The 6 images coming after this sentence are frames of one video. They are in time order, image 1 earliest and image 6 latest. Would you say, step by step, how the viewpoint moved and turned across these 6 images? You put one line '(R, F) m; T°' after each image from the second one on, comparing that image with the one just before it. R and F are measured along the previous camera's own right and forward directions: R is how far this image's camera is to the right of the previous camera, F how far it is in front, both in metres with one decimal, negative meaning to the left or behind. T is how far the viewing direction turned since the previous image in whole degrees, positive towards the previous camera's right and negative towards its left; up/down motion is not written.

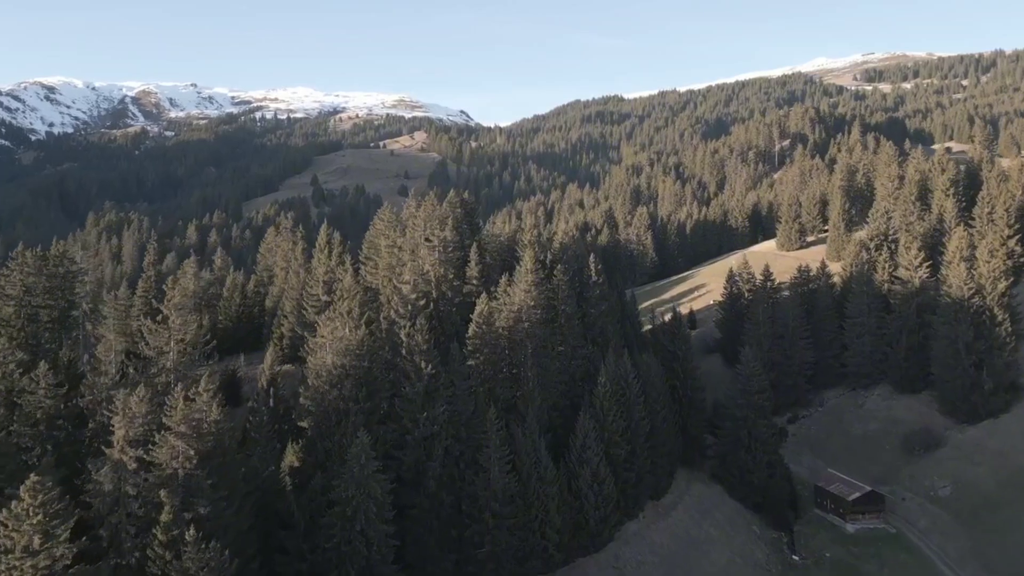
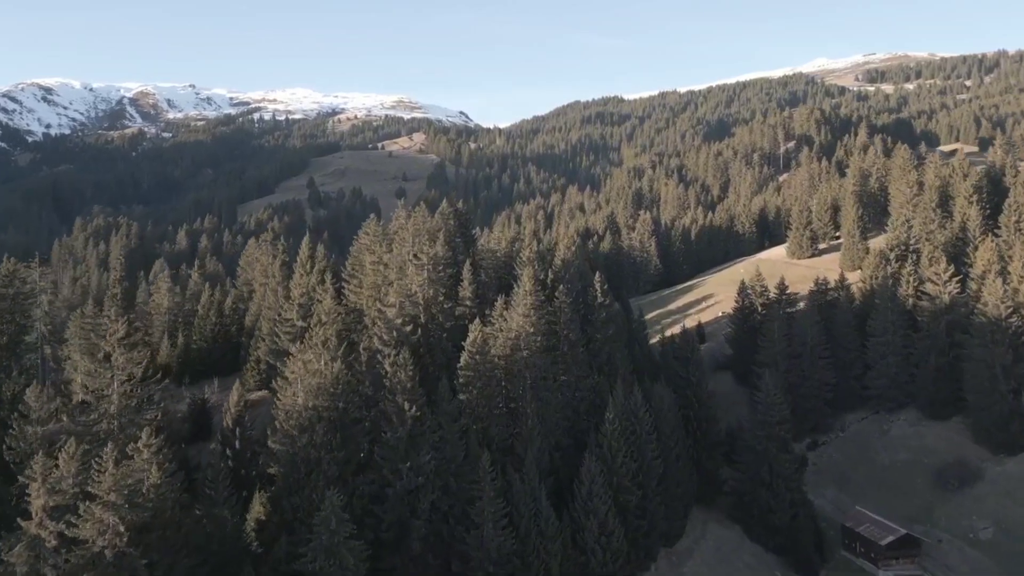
(+0.1, +4.0) m; 0°
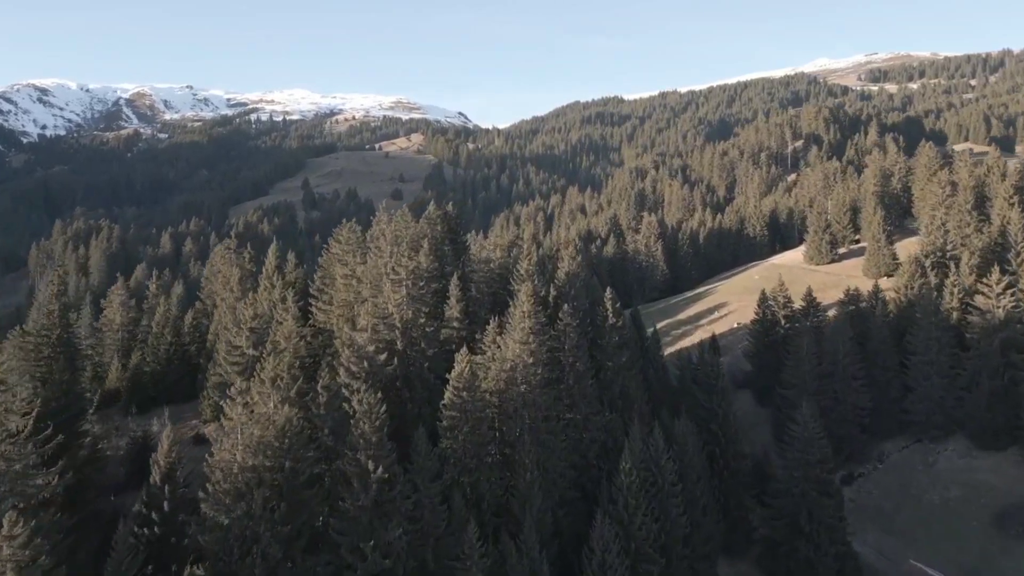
(+0.2, +6.0) m; 0°
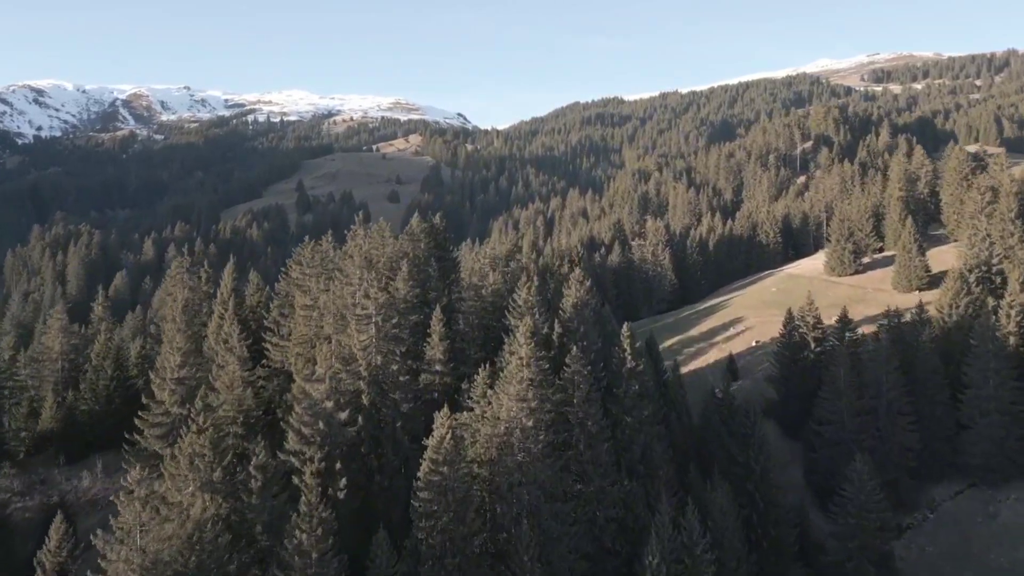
(+0.1, +6.1) m; 0°
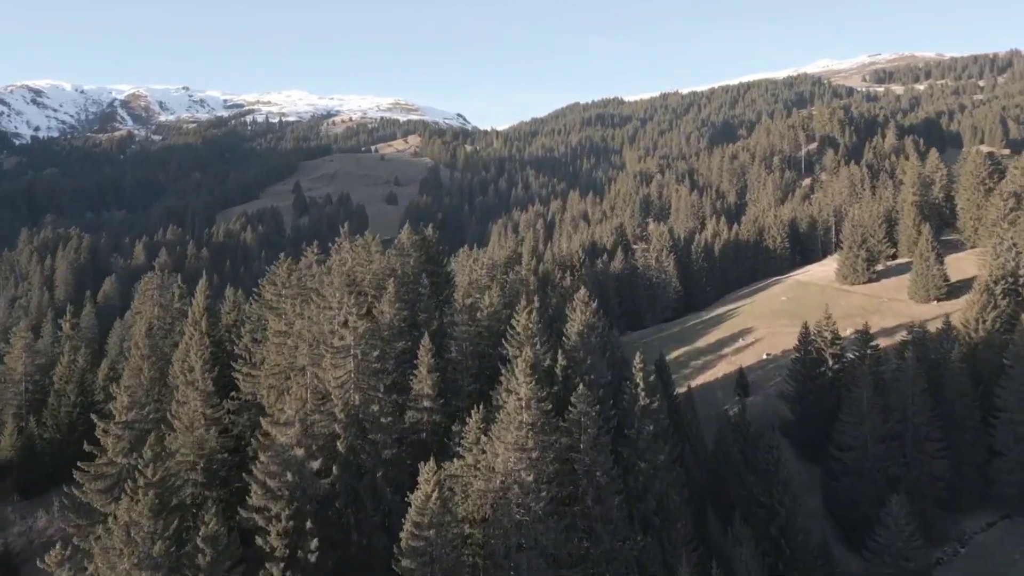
(+0.1, +3.0) m; 0°
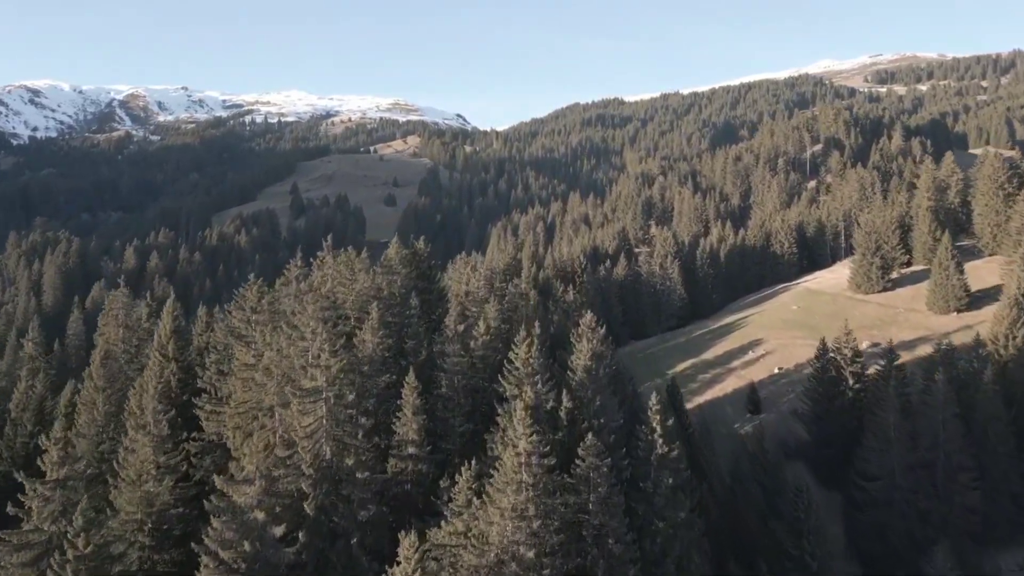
(+0.1, +3.0) m; 0°
